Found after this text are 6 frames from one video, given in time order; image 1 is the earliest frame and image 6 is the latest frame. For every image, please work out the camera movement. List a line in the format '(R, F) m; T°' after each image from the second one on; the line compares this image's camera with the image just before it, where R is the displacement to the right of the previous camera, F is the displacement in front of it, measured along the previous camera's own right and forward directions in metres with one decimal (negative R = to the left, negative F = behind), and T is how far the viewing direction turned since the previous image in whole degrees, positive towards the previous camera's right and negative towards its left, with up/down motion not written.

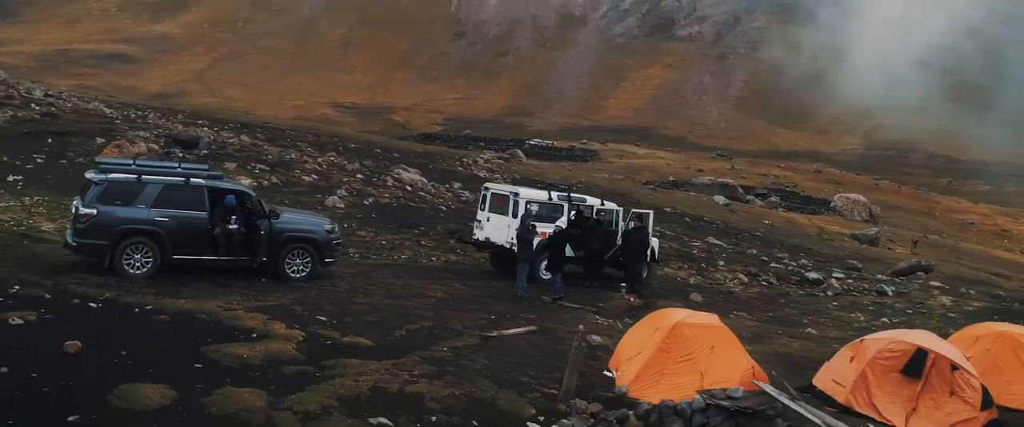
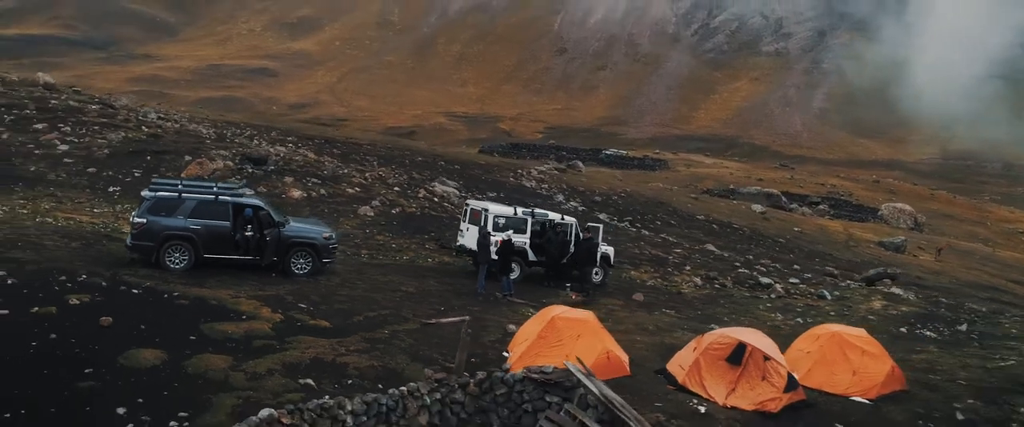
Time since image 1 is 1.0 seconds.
(+3.9, -2.4) m; -9°
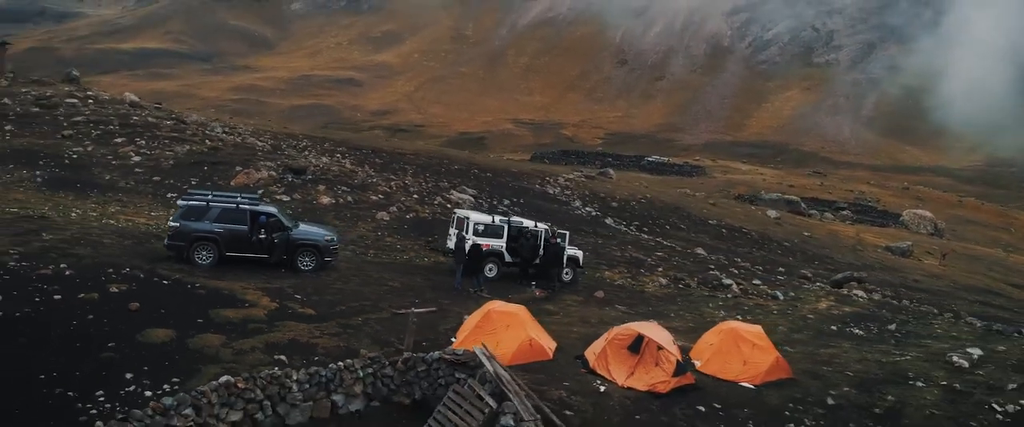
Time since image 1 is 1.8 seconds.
(+2.9, -1.9) m; -6°
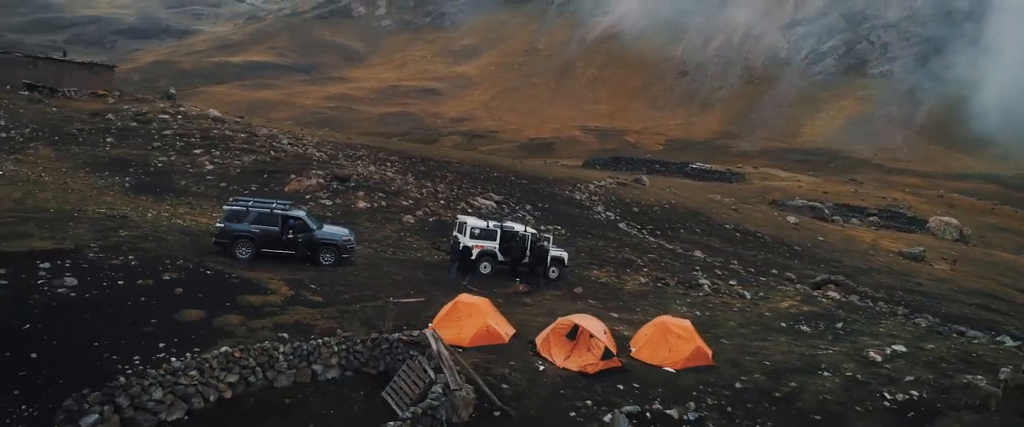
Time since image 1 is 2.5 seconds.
(+2.8, -2.1) m; -6°
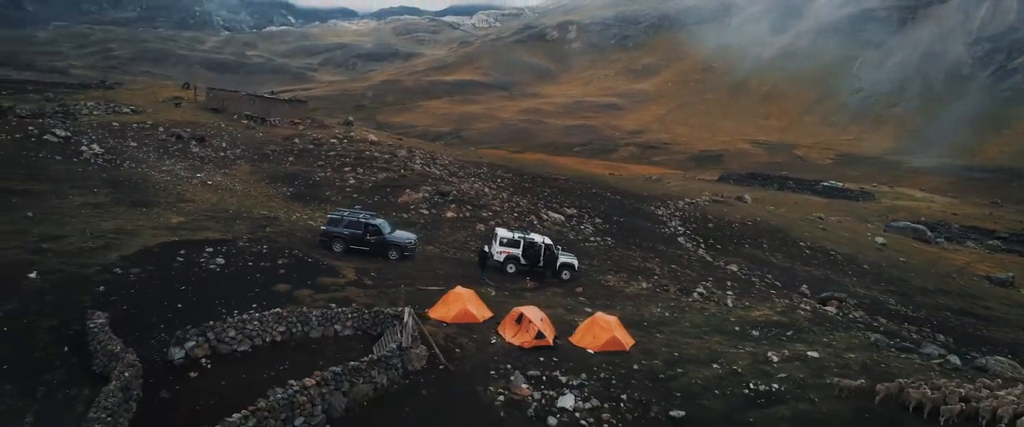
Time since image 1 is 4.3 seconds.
(+5.4, -4.5) m; -14°
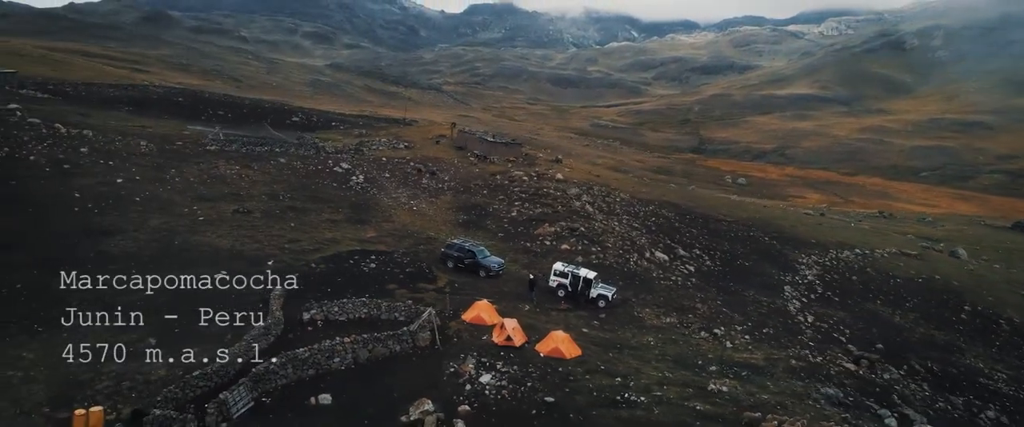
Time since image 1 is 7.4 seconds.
(+12.1, -6.2) m; -26°
